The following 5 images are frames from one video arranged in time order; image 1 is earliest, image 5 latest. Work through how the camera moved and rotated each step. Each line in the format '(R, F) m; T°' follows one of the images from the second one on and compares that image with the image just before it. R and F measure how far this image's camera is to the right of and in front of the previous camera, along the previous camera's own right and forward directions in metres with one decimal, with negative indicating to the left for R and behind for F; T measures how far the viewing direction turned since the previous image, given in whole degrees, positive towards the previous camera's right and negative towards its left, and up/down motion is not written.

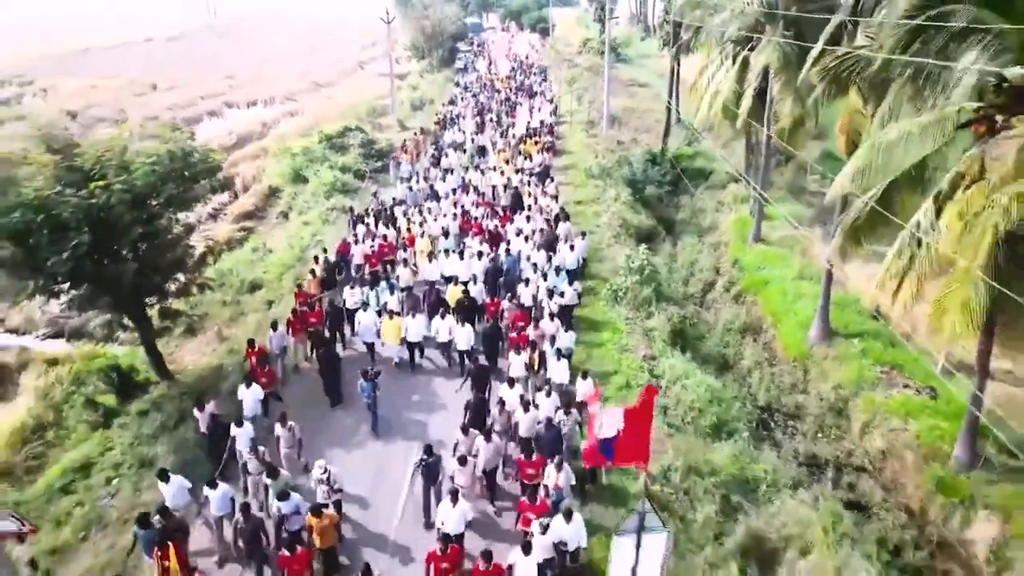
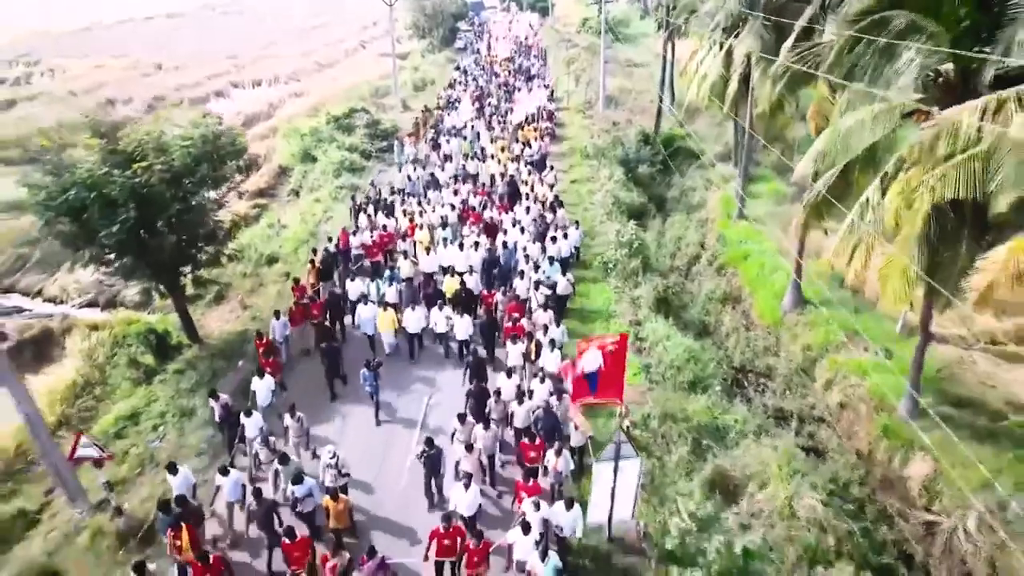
(0.0, -1.2) m; 0°
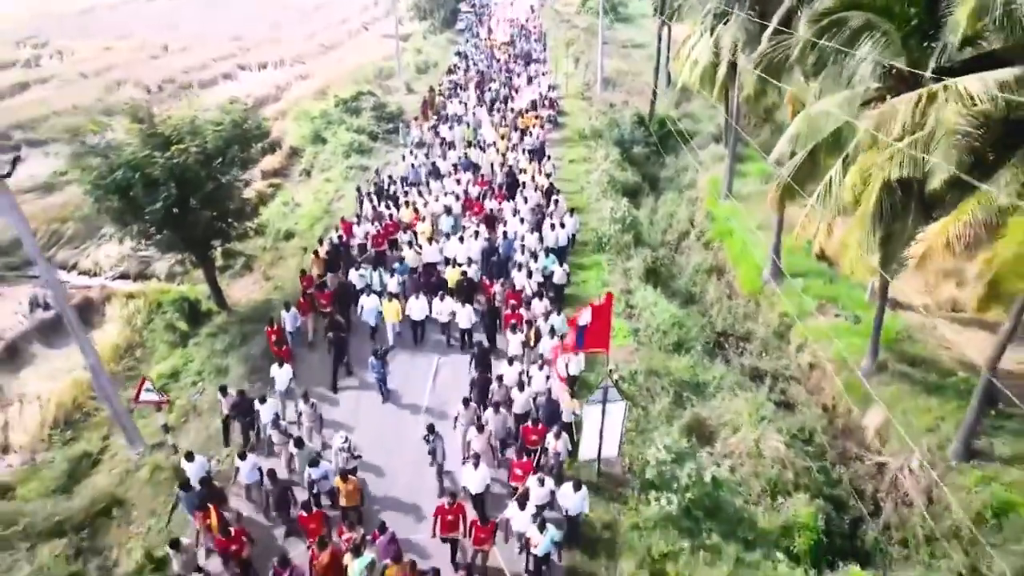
(0.0, -1.2) m; 0°
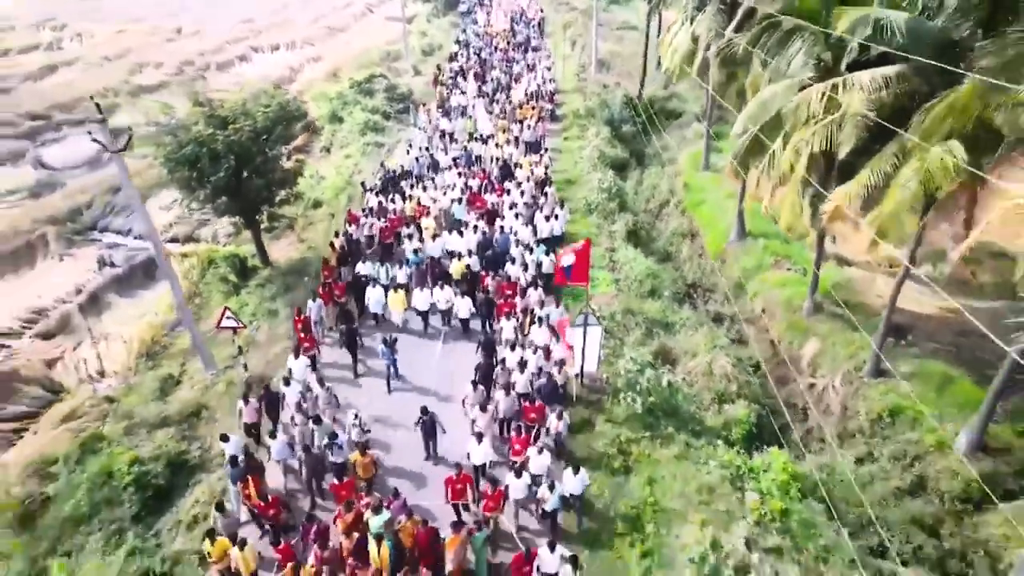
(0.0, -2.5) m; 0°
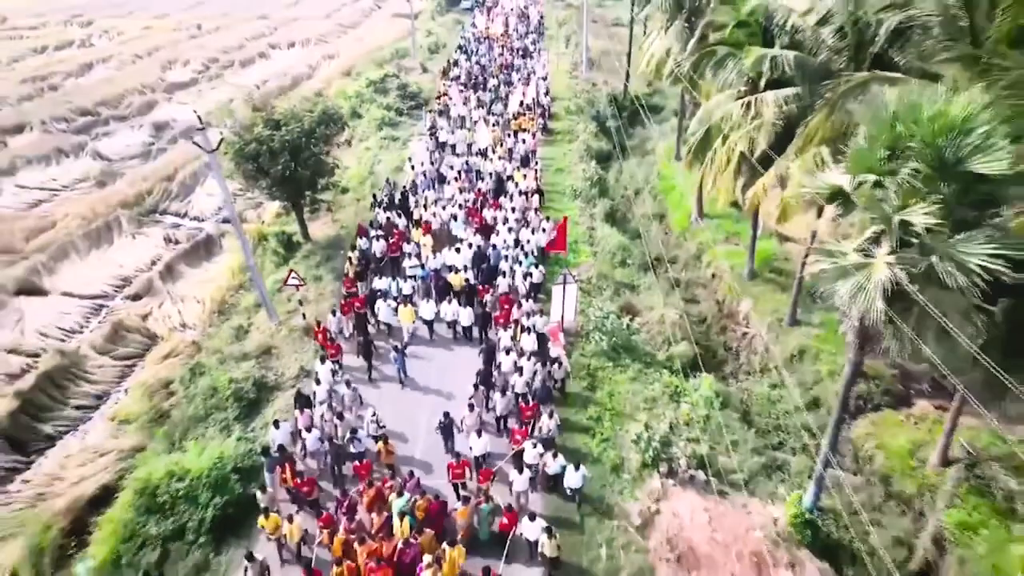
(+0.1, -3.6) m; 0°
